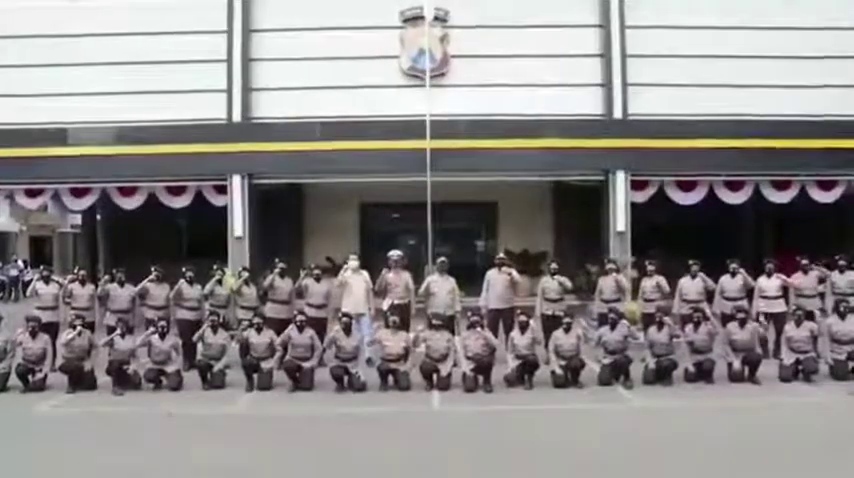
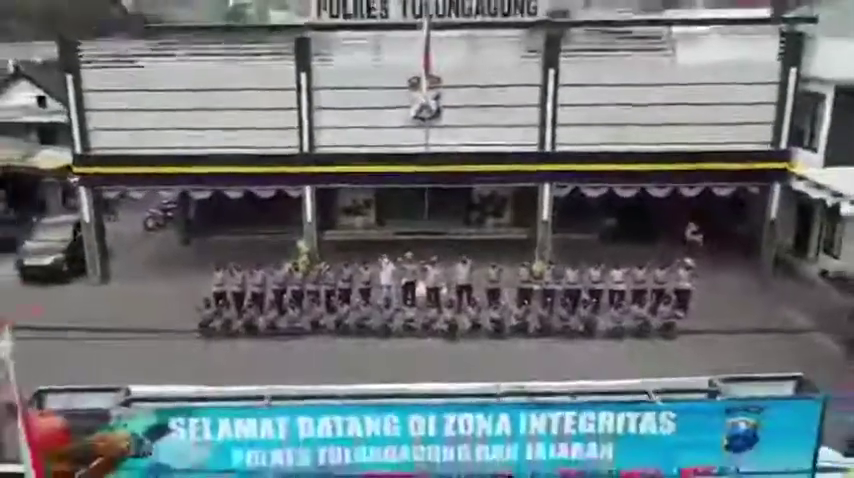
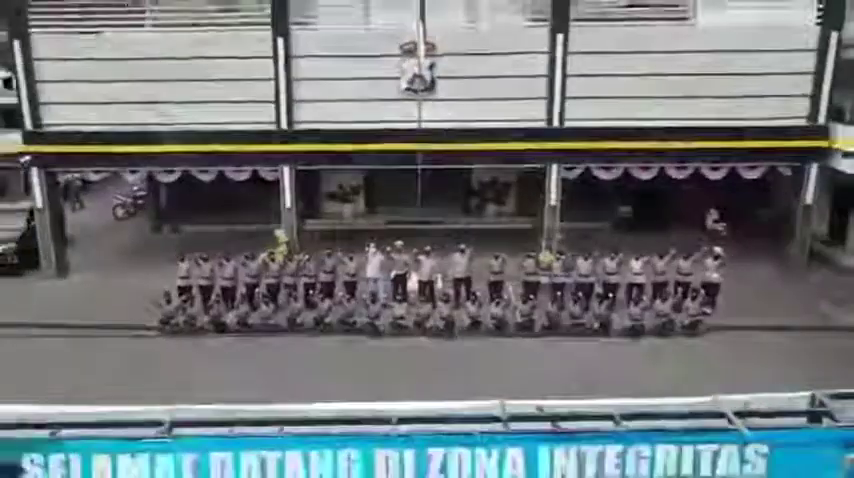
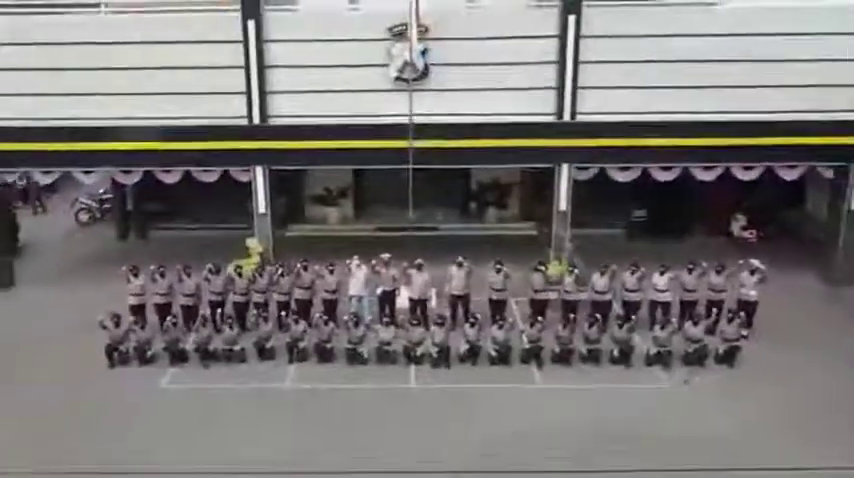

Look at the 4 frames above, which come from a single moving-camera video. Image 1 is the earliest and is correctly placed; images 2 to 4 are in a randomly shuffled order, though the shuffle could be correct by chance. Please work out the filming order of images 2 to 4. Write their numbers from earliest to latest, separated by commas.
4, 3, 2
